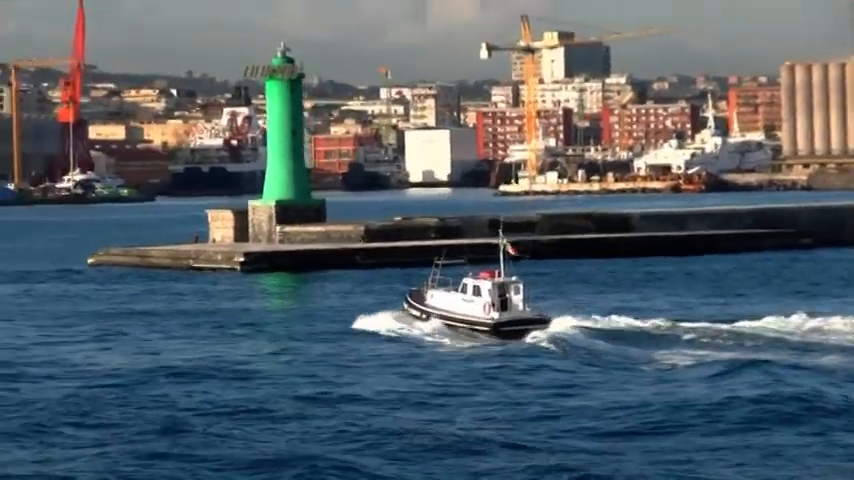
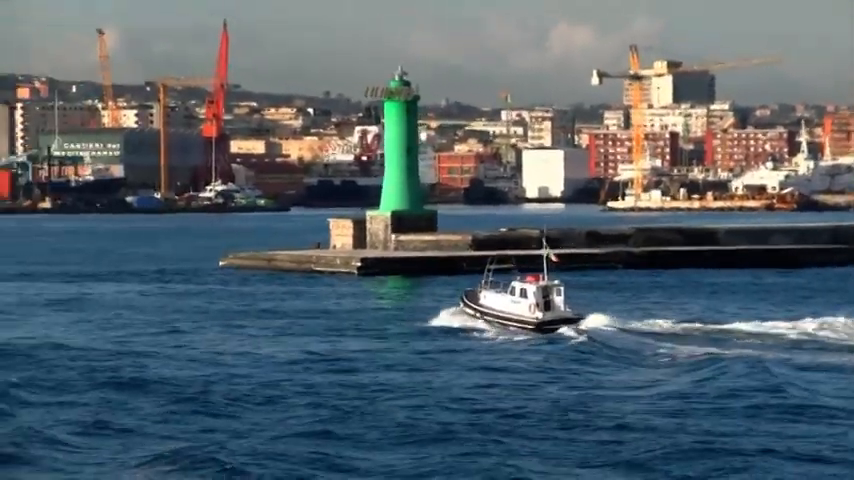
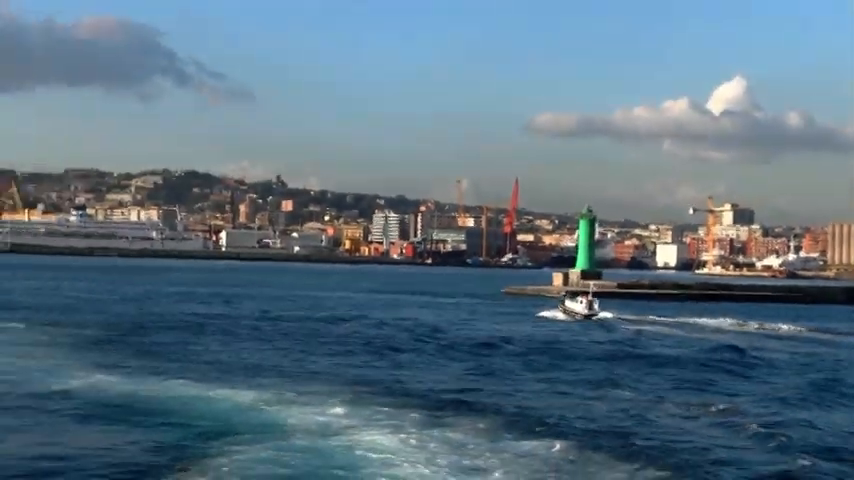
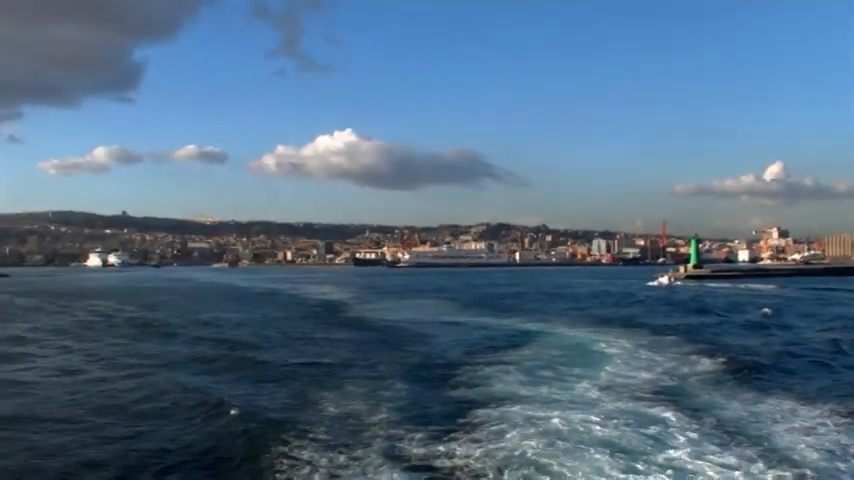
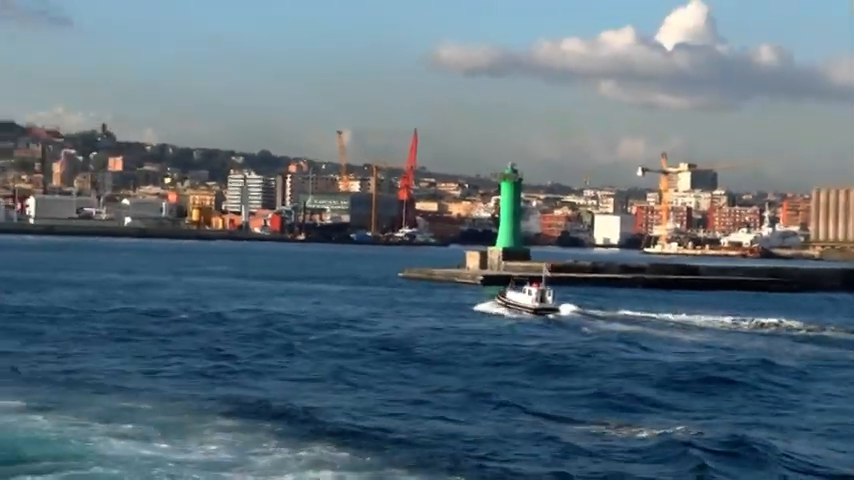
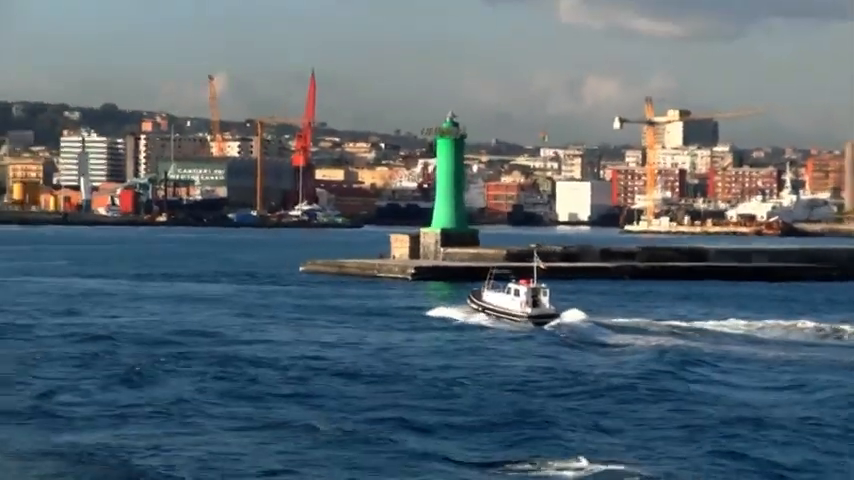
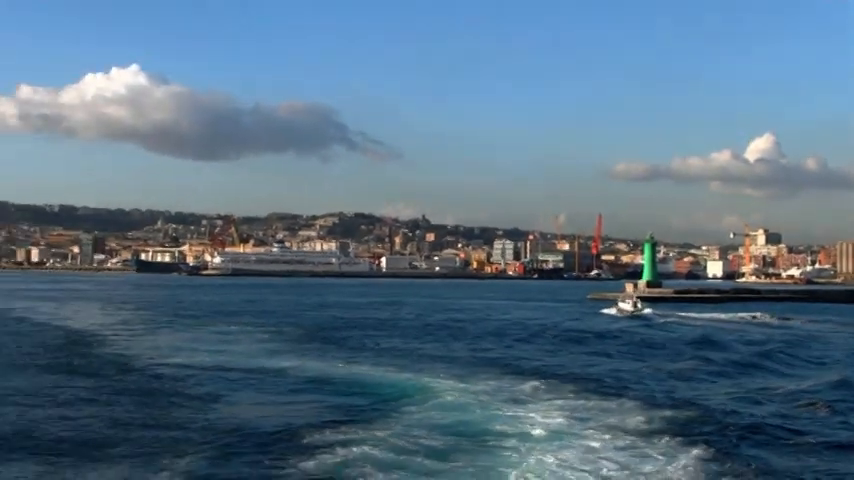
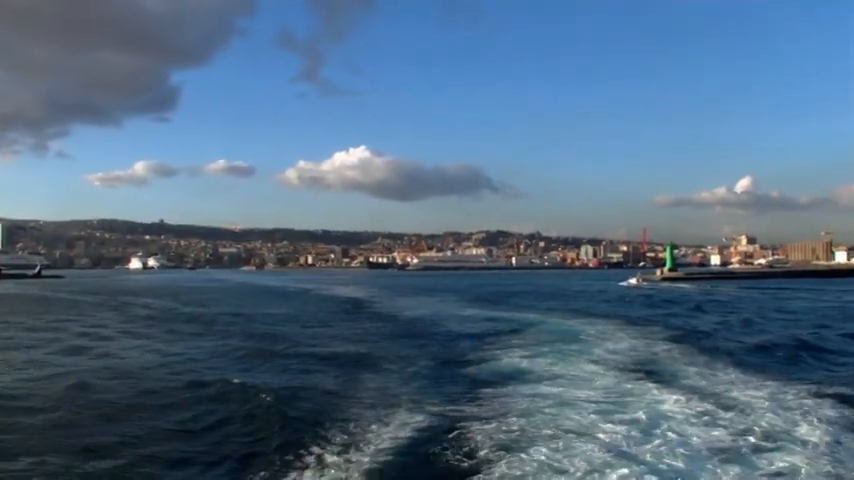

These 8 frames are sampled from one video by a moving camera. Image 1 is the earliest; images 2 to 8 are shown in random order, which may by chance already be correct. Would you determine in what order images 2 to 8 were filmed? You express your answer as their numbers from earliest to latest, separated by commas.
2, 6, 5, 3, 7, 4, 8
